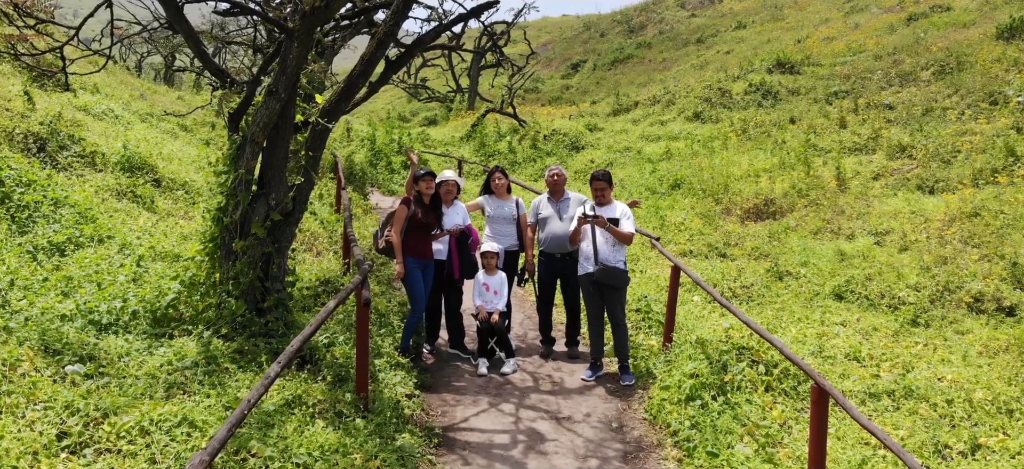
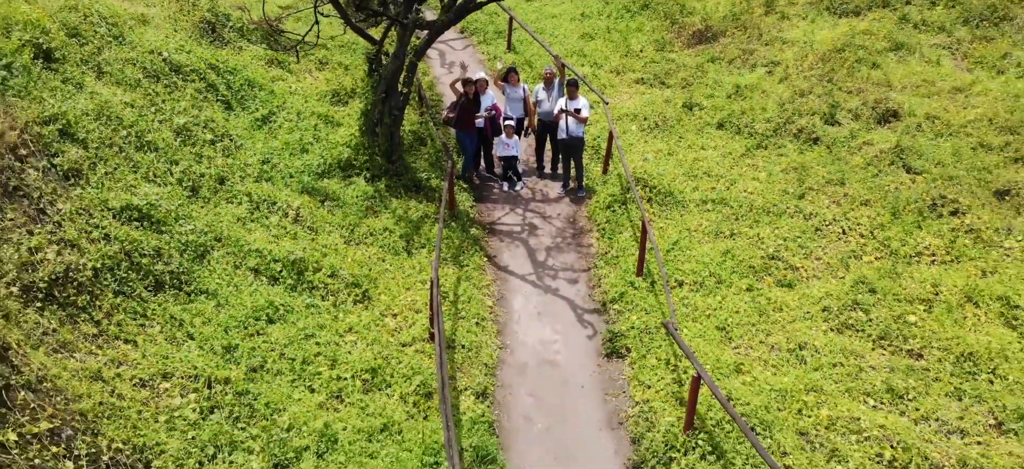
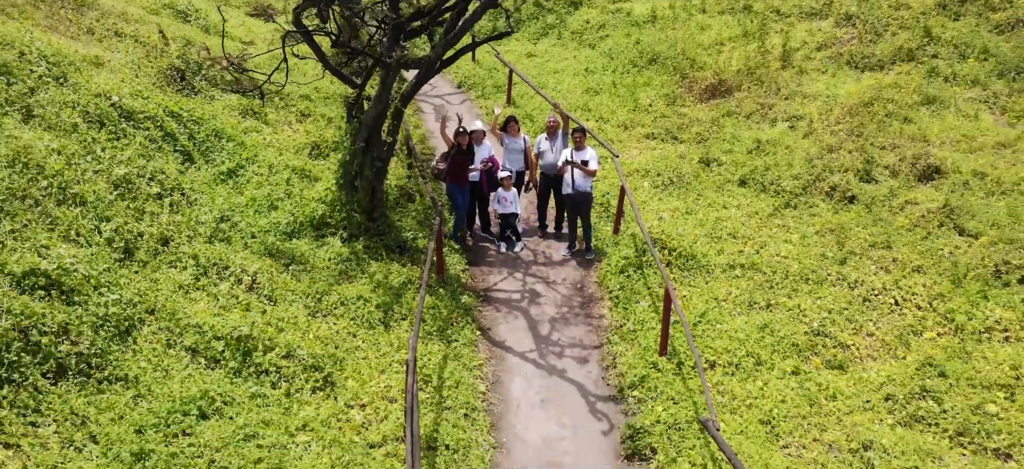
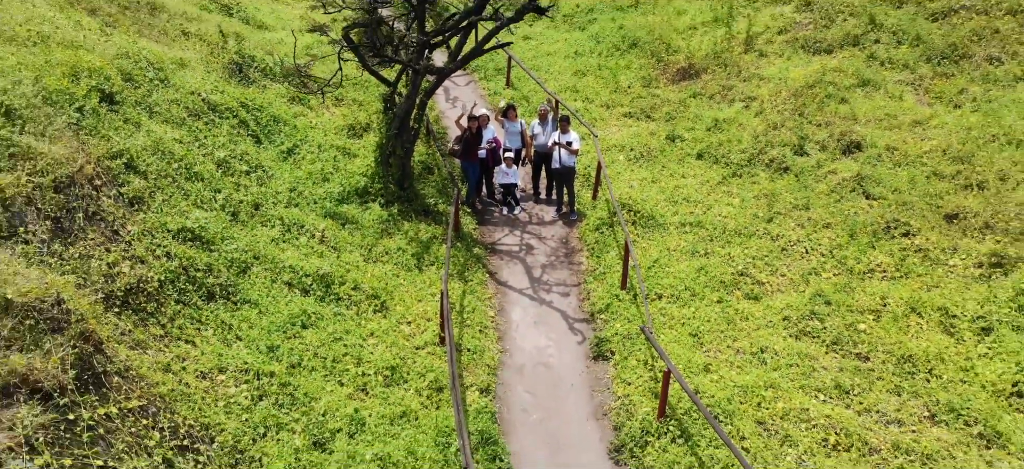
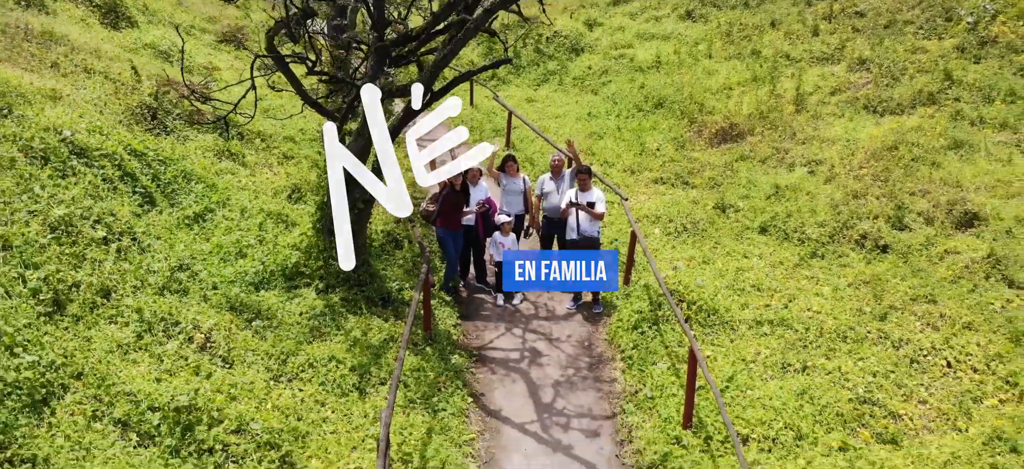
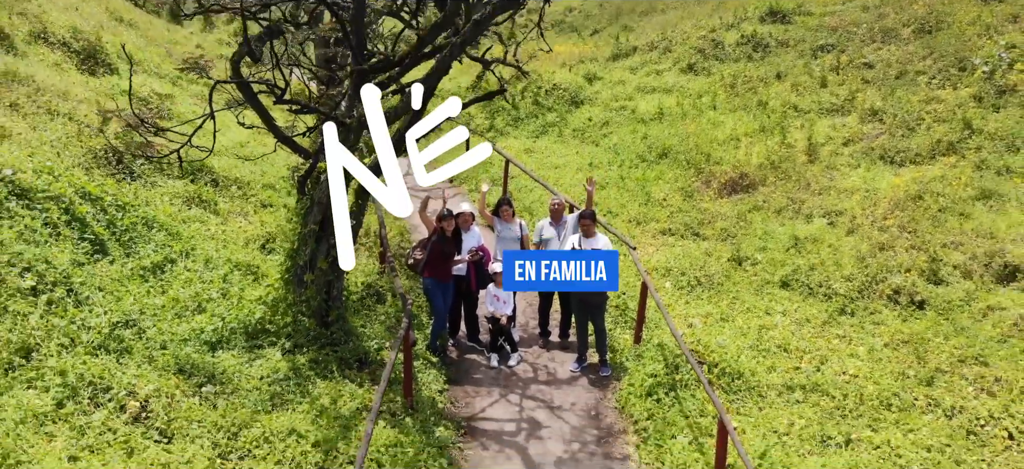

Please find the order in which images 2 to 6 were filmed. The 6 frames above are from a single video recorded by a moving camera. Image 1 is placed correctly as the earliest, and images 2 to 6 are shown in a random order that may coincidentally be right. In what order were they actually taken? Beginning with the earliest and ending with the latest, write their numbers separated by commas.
6, 5, 3, 2, 4
